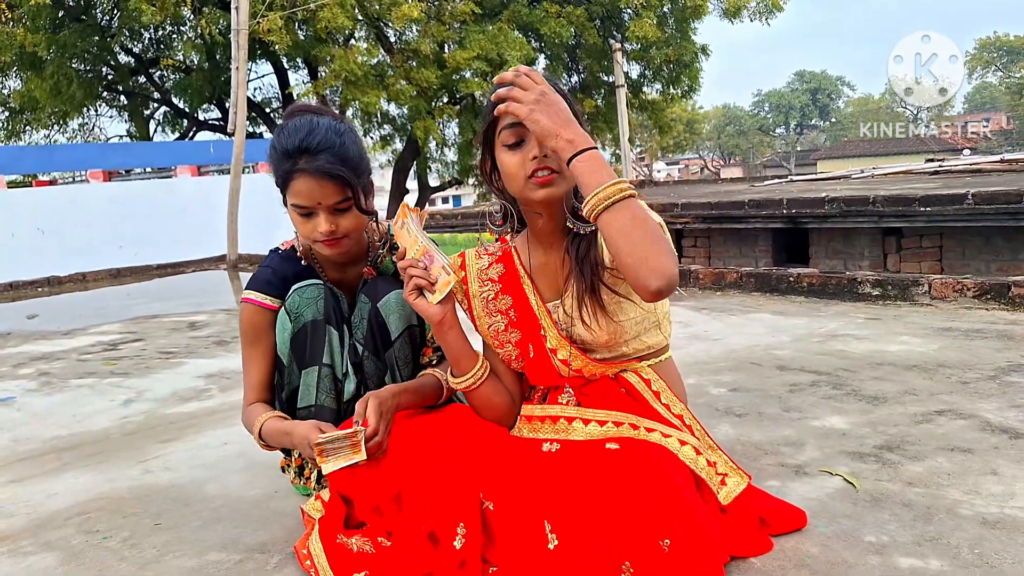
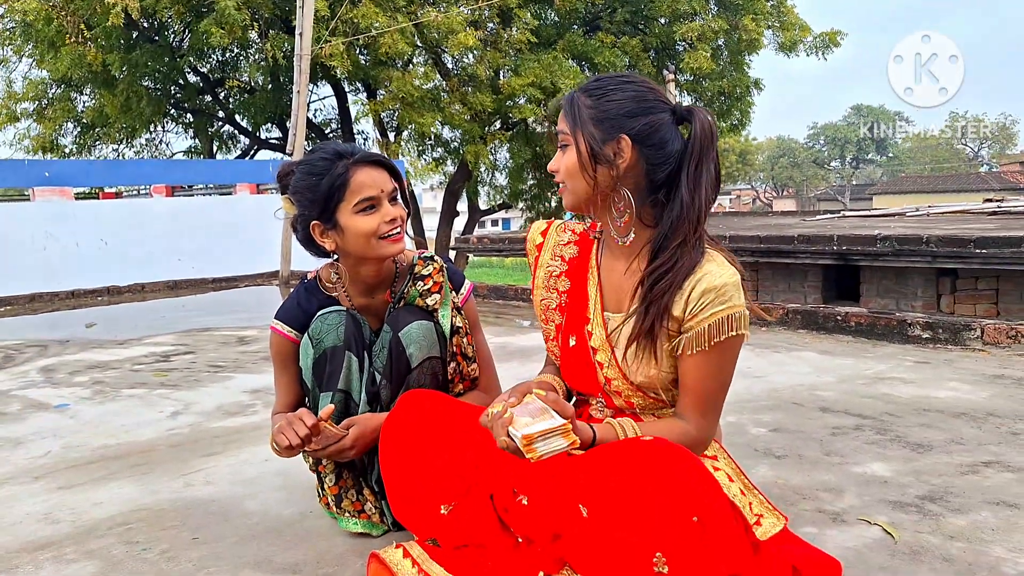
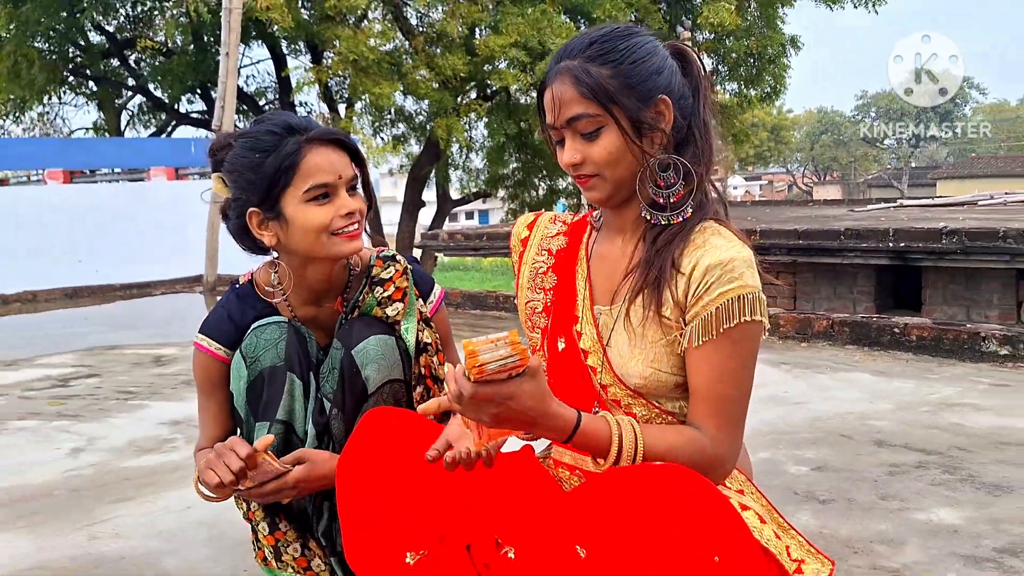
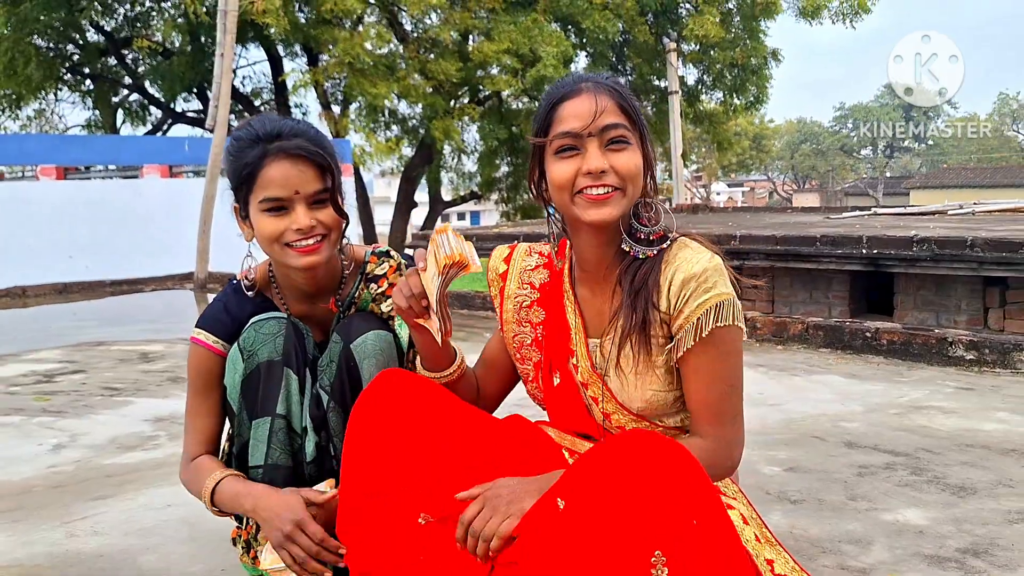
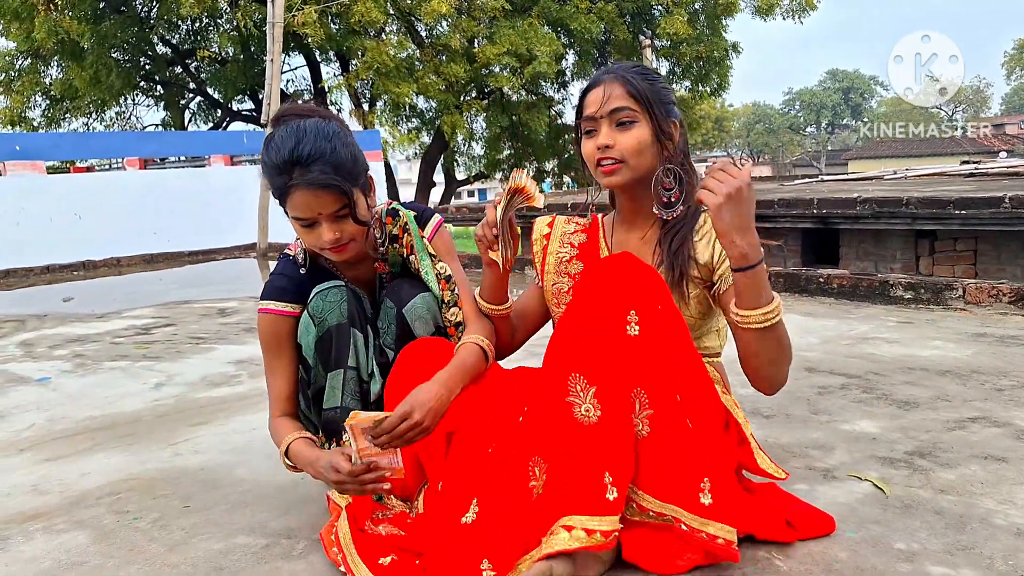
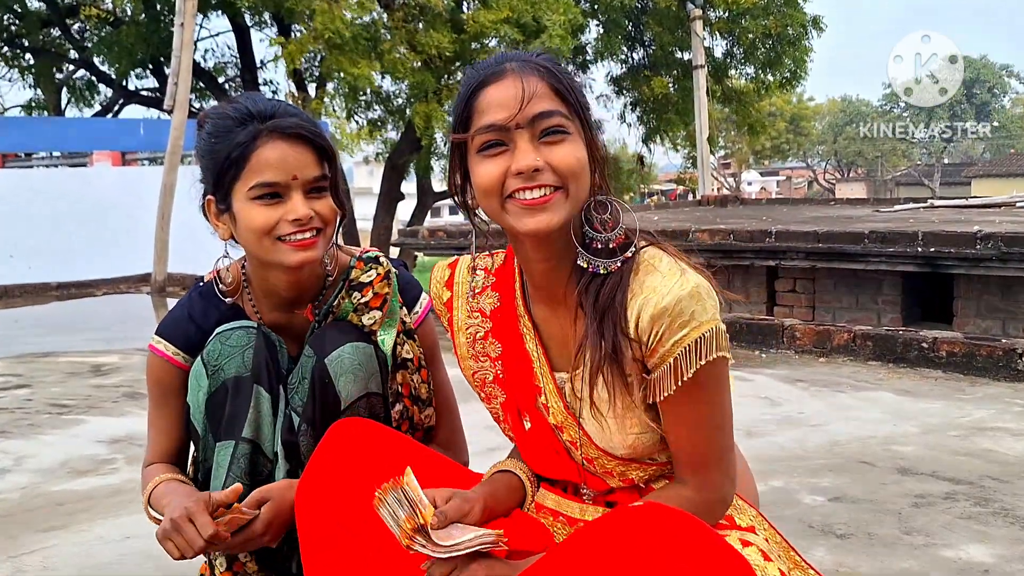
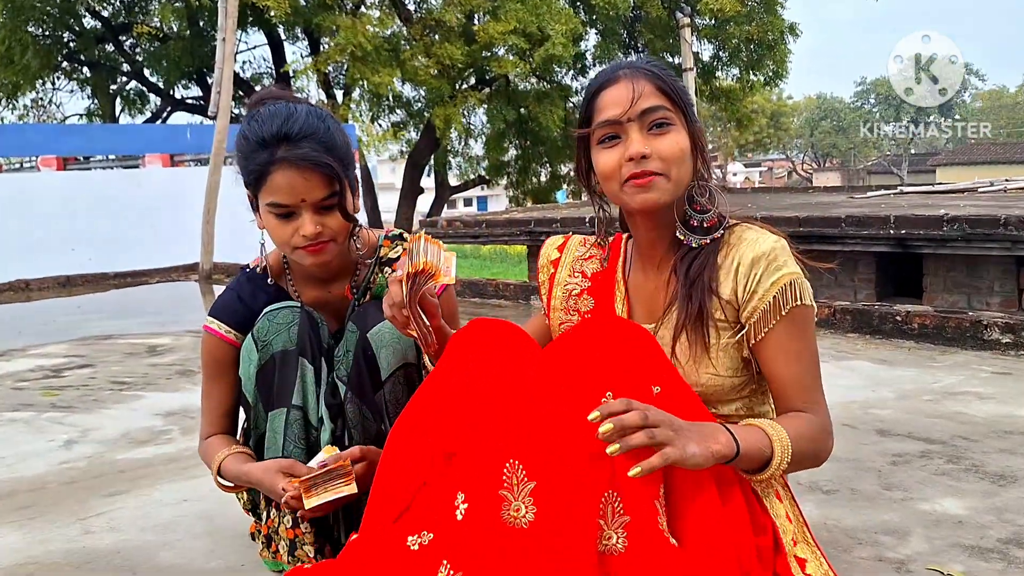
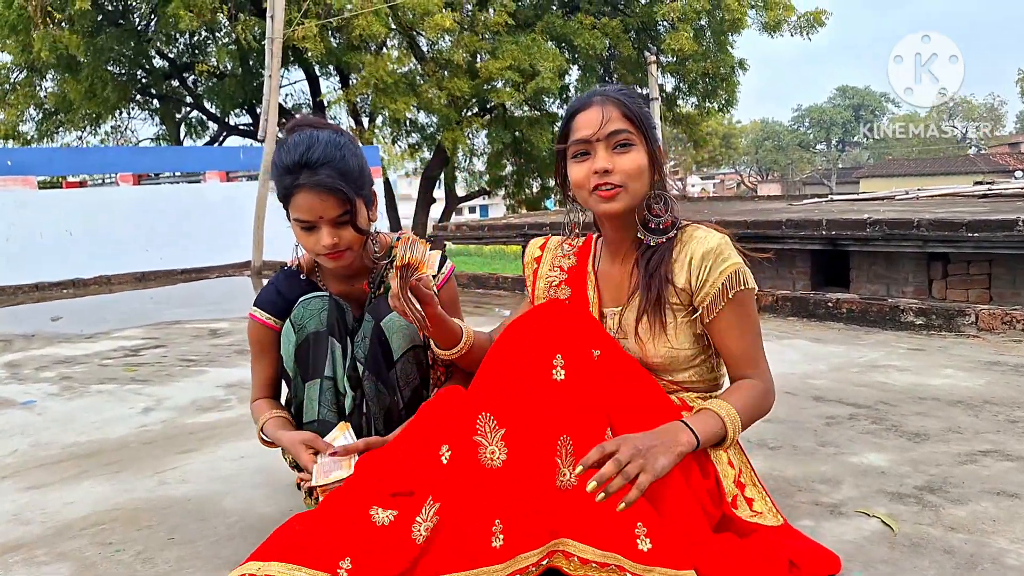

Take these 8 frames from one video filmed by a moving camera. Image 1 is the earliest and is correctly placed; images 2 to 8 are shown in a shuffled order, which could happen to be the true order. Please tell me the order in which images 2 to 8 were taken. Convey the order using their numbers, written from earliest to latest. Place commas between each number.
5, 8, 7, 4, 6, 3, 2
